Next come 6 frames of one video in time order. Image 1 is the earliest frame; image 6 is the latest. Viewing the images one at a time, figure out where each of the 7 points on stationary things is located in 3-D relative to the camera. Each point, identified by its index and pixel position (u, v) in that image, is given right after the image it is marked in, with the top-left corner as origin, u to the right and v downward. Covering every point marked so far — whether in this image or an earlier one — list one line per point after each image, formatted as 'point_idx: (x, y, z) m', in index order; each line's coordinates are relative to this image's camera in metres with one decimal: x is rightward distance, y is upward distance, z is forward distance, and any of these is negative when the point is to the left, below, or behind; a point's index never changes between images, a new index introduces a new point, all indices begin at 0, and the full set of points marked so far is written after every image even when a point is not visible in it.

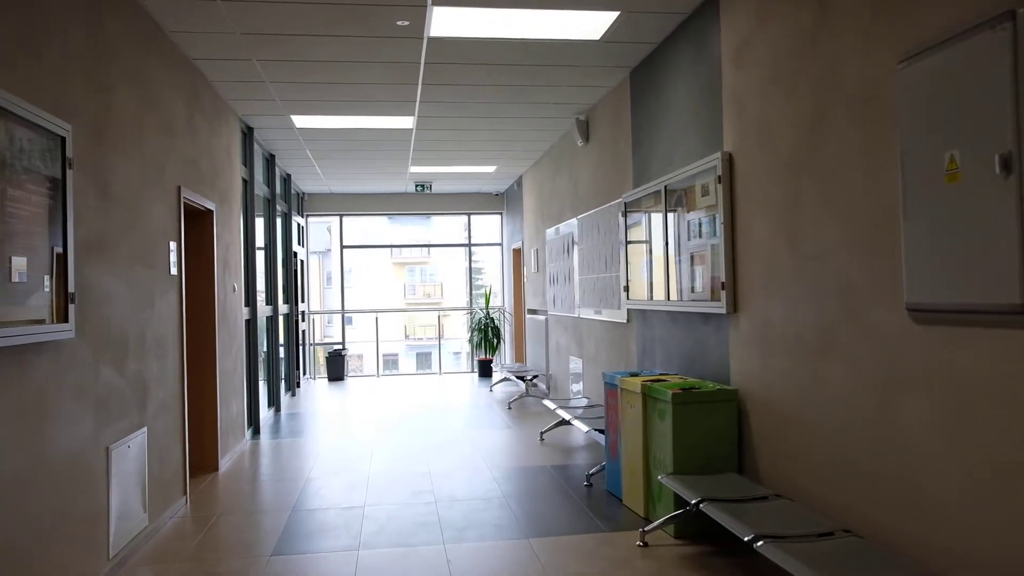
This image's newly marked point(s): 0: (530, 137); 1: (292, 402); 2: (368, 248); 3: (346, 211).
0: (+0.2, +1.4, +7.7) m
1: (-2.5, -1.3, +9.2) m
2: (-2.2, +0.6, +12.3) m
3: (-2.5, +1.1, +12.0) m
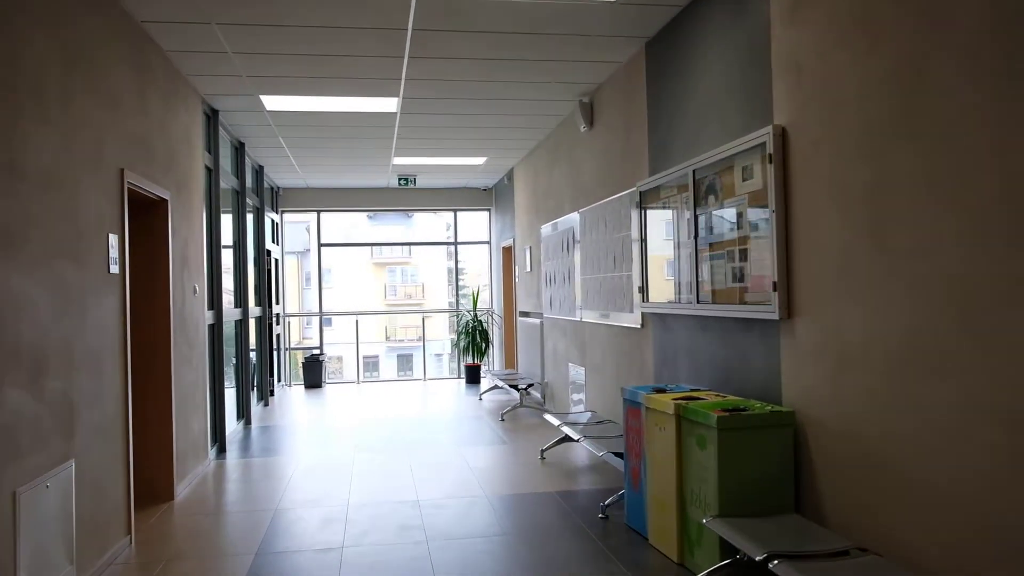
0: (+0.1, +1.4, +7.0) m
1: (-2.6, -1.3, +8.5) m
2: (-2.4, +0.6, +11.5) m
3: (-2.6, +1.1, +11.3) m
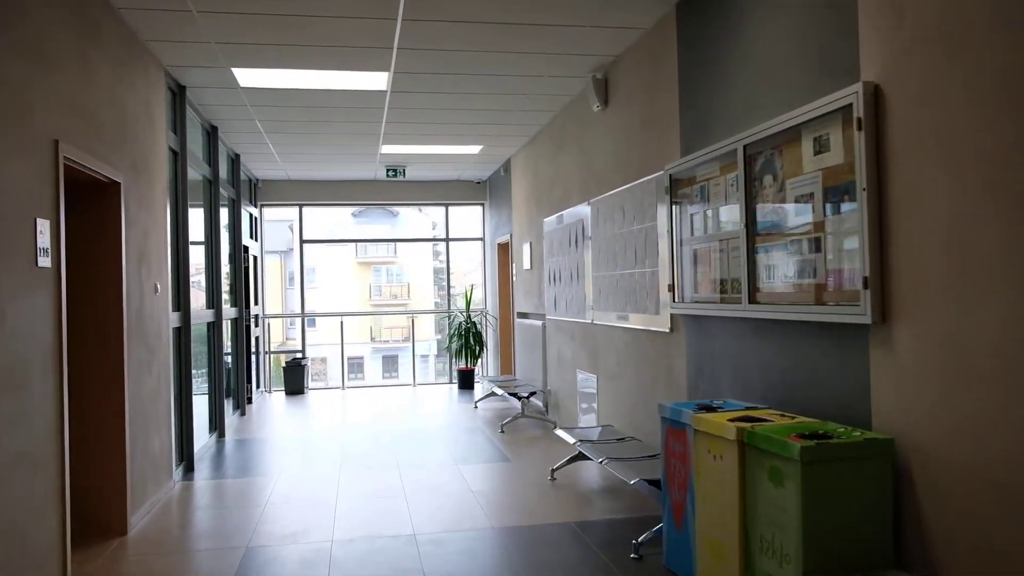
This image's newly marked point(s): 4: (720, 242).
0: (+0.1, +1.4, +6.4) m
1: (-2.6, -1.3, +7.8) m
2: (-2.4, +0.6, +10.8) m
3: (-2.7, +1.1, +10.6) m
4: (+1.0, +0.2, +3.7) m
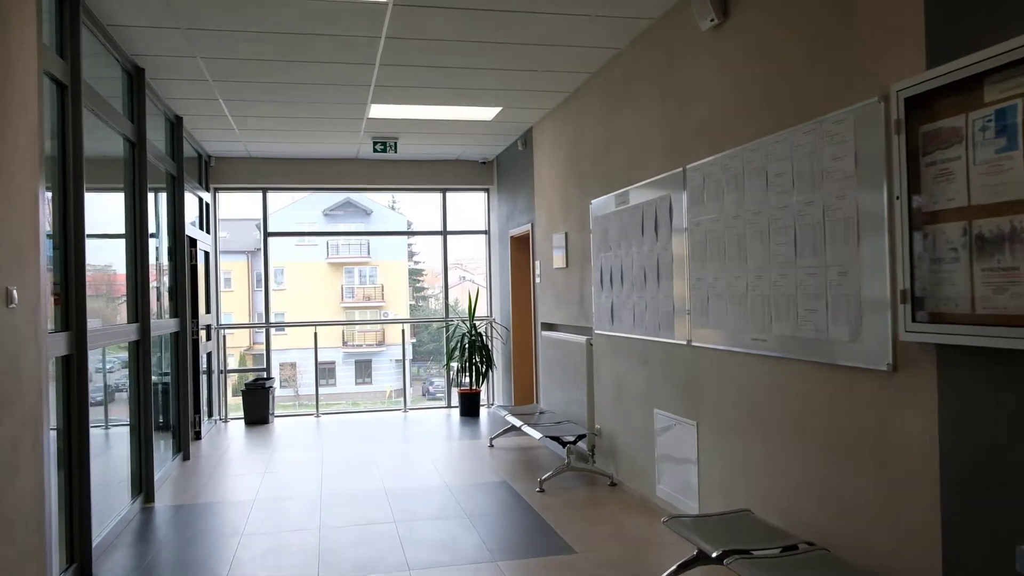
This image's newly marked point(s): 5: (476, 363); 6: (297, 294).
0: (+0.4, +1.4, +4.5) m
1: (-2.4, -1.3, +5.8) m
2: (-2.3, +0.5, +8.9) m
3: (-2.6, +1.1, +8.6) m
4: (+1.3, +0.2, +1.9) m
5: (-0.4, -0.8, +8.3) m
6: (-2.3, -0.1, +8.8) m
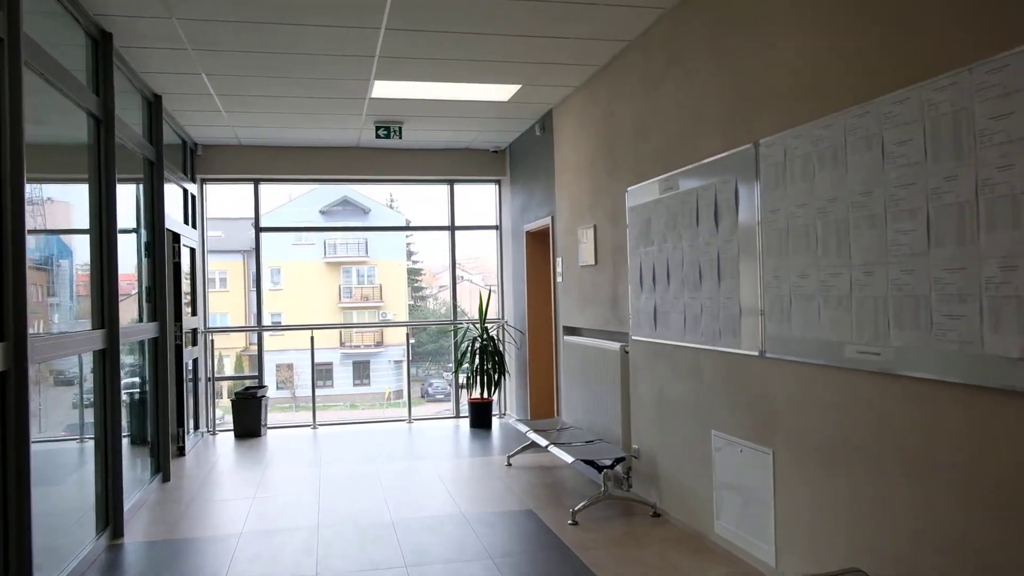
0: (+0.6, +1.4, +3.9) m
1: (-2.2, -1.3, +5.1) m
2: (-2.2, +0.5, +8.2) m
3: (-2.4, +1.1, +7.9) m
4: (+1.5, +0.2, +1.2) m
5: (-0.2, -0.8, +7.6) m
6: (-2.2, -0.1, +8.1) m
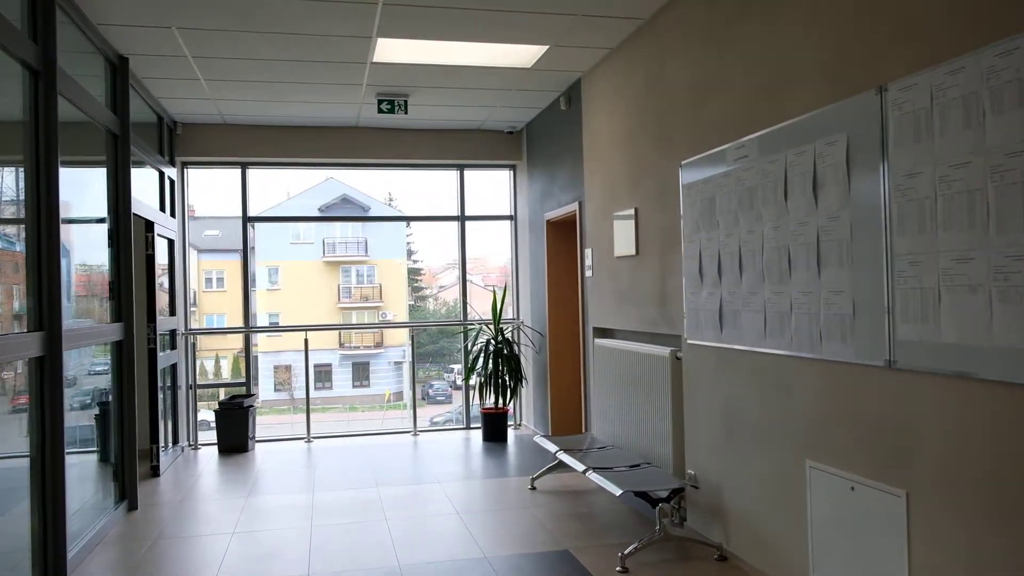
0: (+0.7, +1.4, +3.1) m
1: (-2.1, -1.3, +4.3) m
2: (-2.0, +0.5, +7.4) m
3: (-2.3, +1.1, +7.1) m
4: (+1.6, +0.2, +0.4) m
5: (-0.1, -0.7, +6.8) m
6: (-2.1, 0.0, +7.3) m
